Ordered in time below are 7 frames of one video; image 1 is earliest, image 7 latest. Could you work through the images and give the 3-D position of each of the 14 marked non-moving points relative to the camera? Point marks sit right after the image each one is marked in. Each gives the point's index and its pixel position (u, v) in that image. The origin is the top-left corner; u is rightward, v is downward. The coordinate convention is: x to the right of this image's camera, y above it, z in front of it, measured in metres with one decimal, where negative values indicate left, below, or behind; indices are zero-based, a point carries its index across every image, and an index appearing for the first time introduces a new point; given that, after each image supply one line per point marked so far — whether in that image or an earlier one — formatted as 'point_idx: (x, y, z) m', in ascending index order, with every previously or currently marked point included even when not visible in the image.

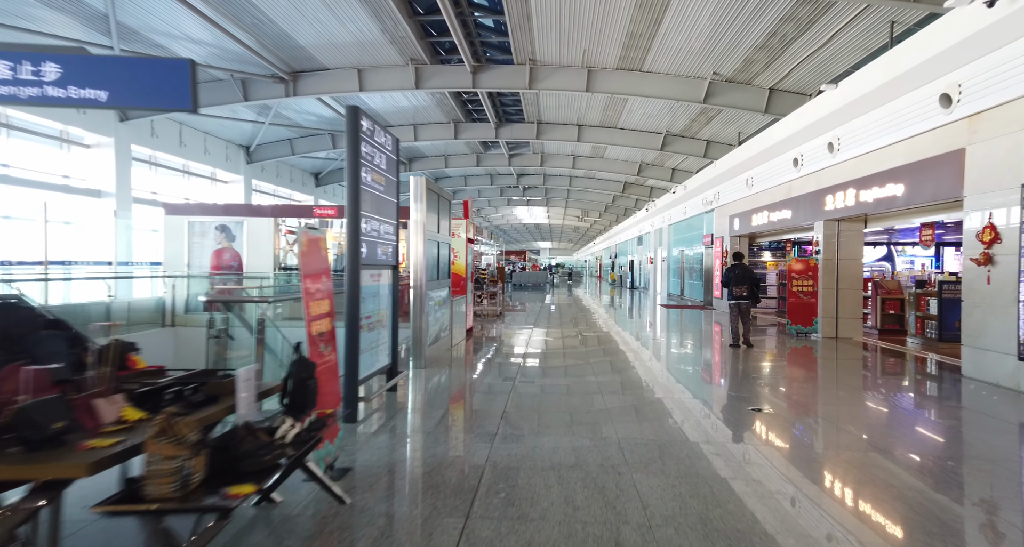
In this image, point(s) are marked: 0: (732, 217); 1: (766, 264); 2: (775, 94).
0: (+5.9, +1.5, +10.8) m
1: (+7.3, +0.3, +11.4) m
2: (+7.1, +4.8, +10.8) m
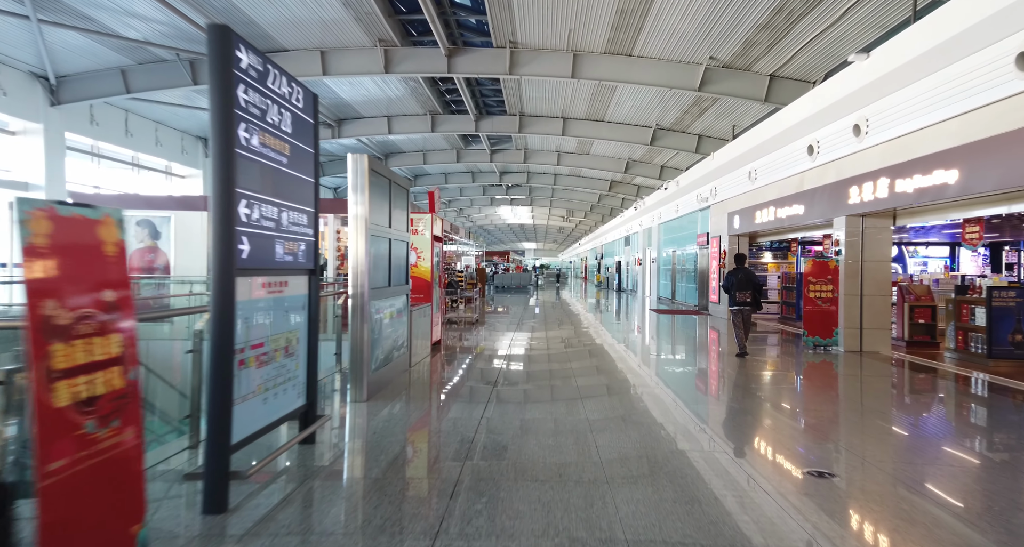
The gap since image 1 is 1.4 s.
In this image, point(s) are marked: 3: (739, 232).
0: (+5.4, +1.5, +9.9) m
1: (+6.7, +0.2, +10.6) m
2: (+6.5, +4.8, +10.0) m
3: (+5.4, +1.0, +9.6) m
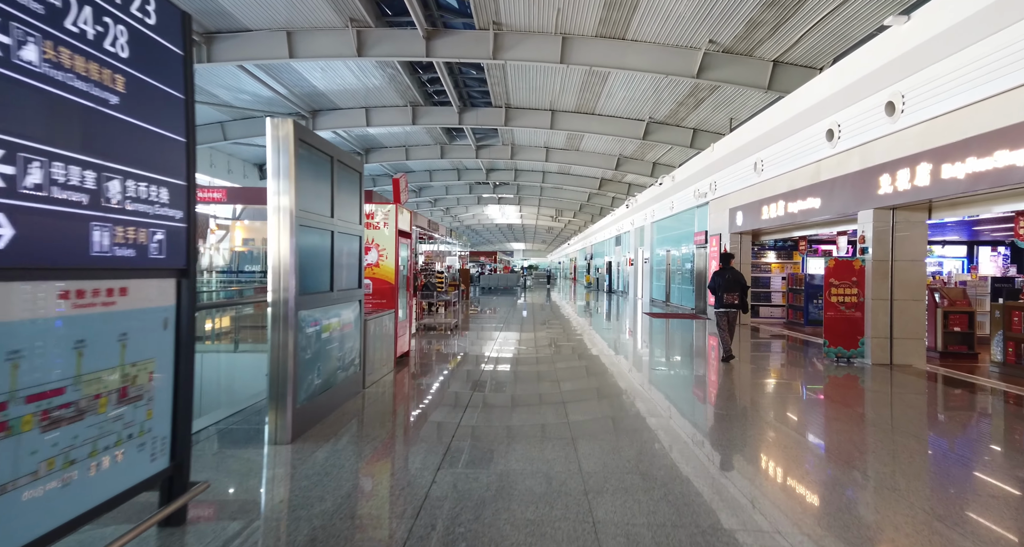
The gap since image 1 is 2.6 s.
0: (+5.0, +1.4, +9.2) m
1: (+6.3, +0.2, +9.9) m
2: (+6.1, +4.8, +9.3) m
3: (+5.0, +1.0, +8.9) m
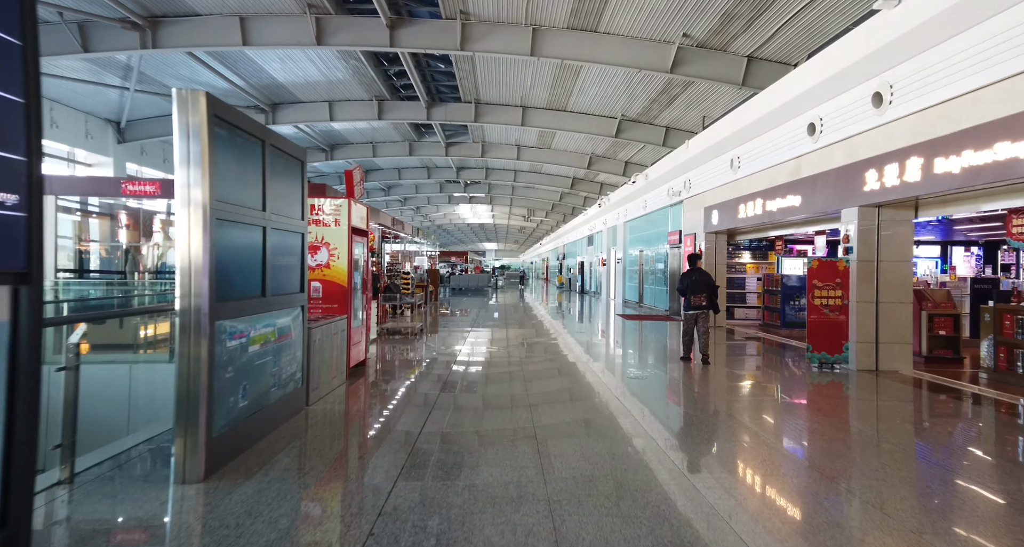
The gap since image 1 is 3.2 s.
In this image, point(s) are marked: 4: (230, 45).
0: (+4.3, +1.4, +9.0) m
1: (+5.6, +0.2, +9.8) m
2: (+5.4, +4.7, +9.2) m
3: (+4.4, +1.0, +8.7) m
4: (-6.8, +5.5, +9.7) m
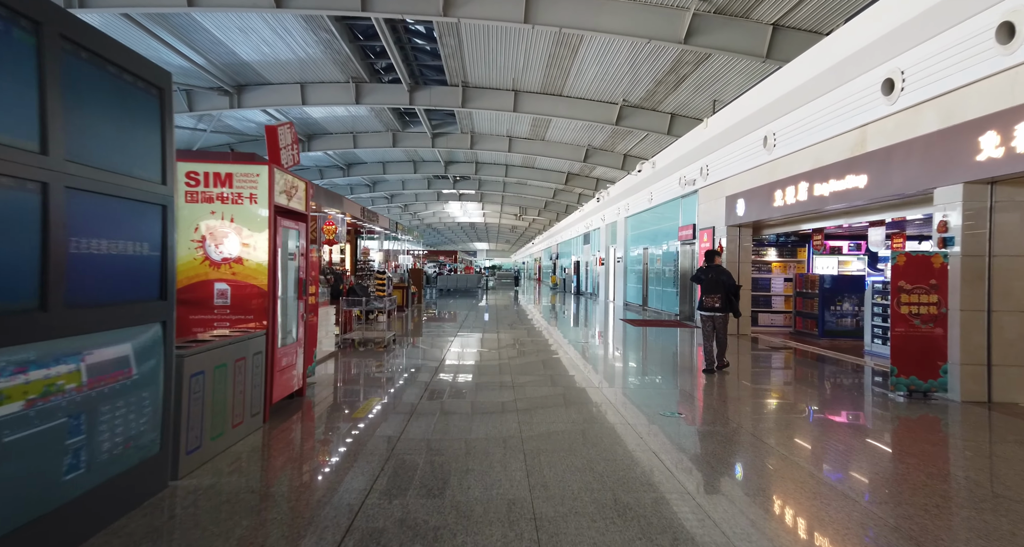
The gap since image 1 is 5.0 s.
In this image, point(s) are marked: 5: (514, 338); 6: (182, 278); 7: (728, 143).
0: (+4.2, +1.4, +7.8) m
1: (+5.4, +0.2, +8.7) m
2: (+5.3, +4.8, +8.1) m
3: (+4.2, +1.0, +7.5) m
4: (-7.0, +5.5, +8.3) m
5: (+0.1, -1.6, +9.9) m
6: (-2.4, 0.0, +2.9) m
7: (+4.2, +2.5, +7.9) m
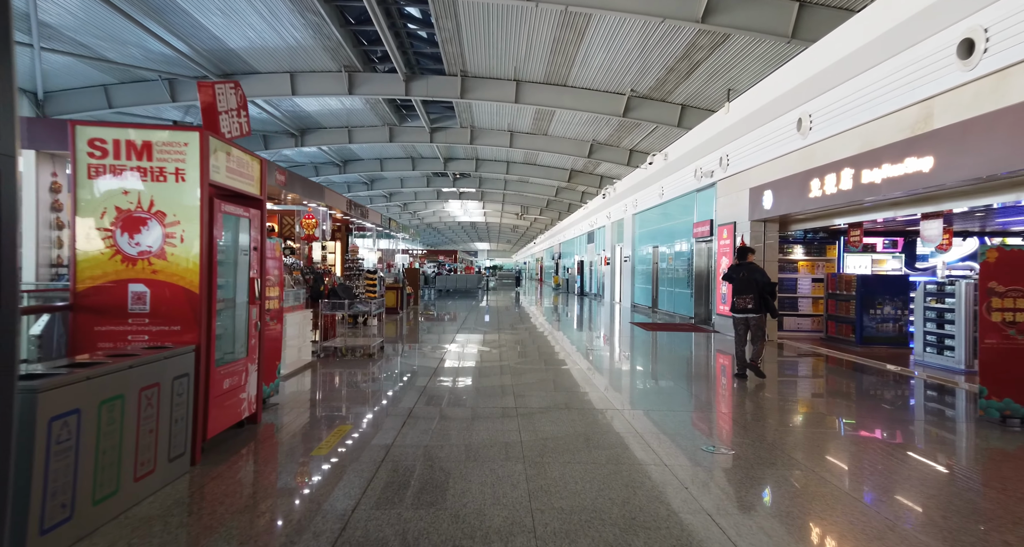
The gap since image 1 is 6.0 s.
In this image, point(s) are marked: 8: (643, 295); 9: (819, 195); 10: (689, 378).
0: (+4.2, +1.4, +7.2) m
1: (+5.5, +0.2, +8.0) m
2: (+5.3, +4.8, +7.4) m
3: (+4.3, +1.0, +6.8) m
4: (-6.9, +5.5, +7.7) m
5: (+0.1, -1.6, +9.2) m
6: (-2.3, 0.0, +2.2) m
7: (+4.2, +2.5, +7.3) m
8: (+4.6, -0.8, +14.7) m
9: (+4.4, +1.1, +5.9) m
10: (+2.8, -1.8, +6.3) m
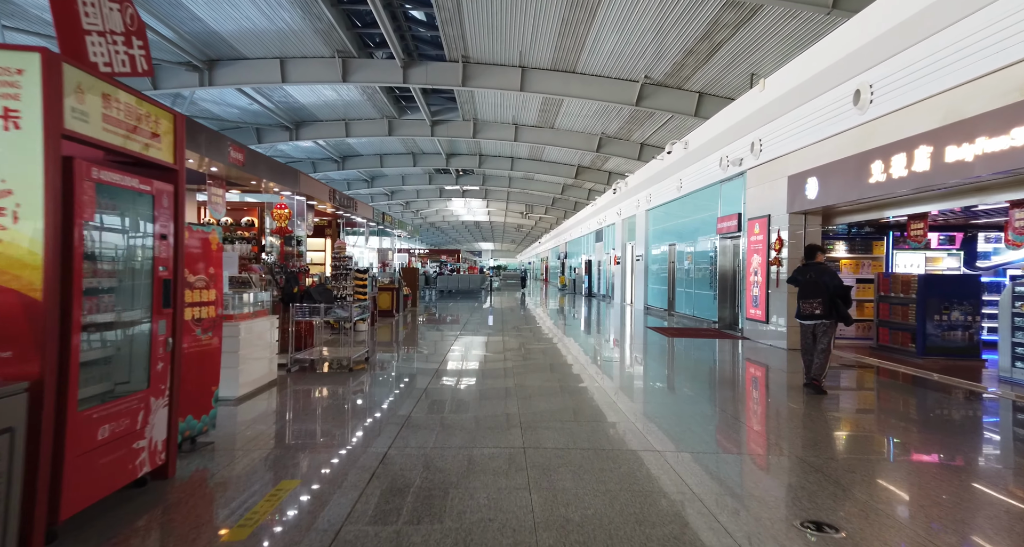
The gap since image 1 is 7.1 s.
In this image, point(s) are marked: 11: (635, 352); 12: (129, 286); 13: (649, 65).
0: (+4.3, +1.4, +6.3) m
1: (+5.6, +0.2, +7.2) m
2: (+5.4, +4.8, +6.6) m
3: (+4.3, +1.0, +6.0) m
4: (-6.9, +5.6, +7.0) m
5: (+0.2, -1.6, +8.4) m
6: (-2.3, 0.0, +1.5) m
7: (+4.3, +2.5, +6.4) m
8: (+4.8, -0.8, +13.9) m
9: (+4.5, +1.1, +5.0) m
10: (+2.9, -1.7, +5.4) m
11: (+2.5, -1.7, +7.8) m
12: (-2.0, 0.0, +2.2) m
13: (+3.5, +5.3, +10.2) m
